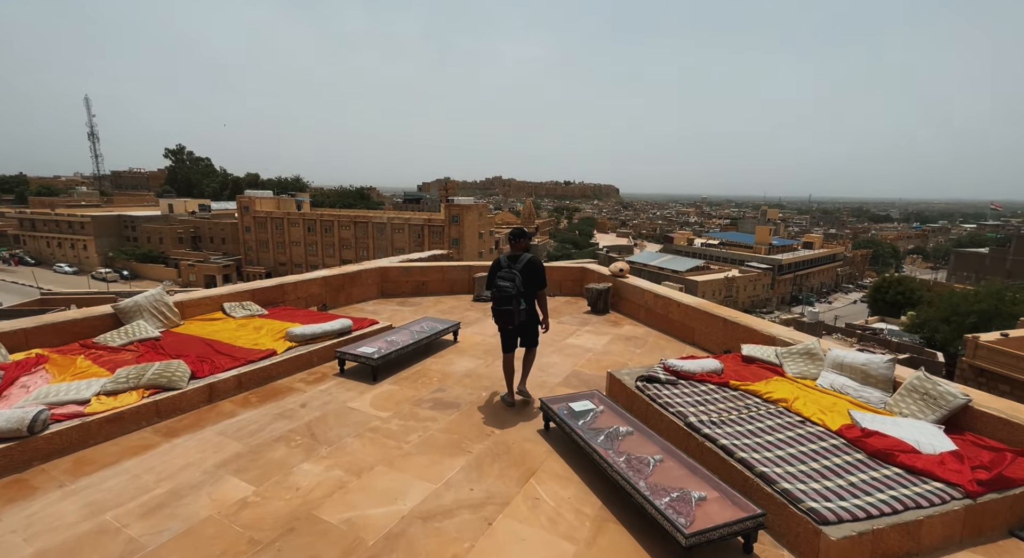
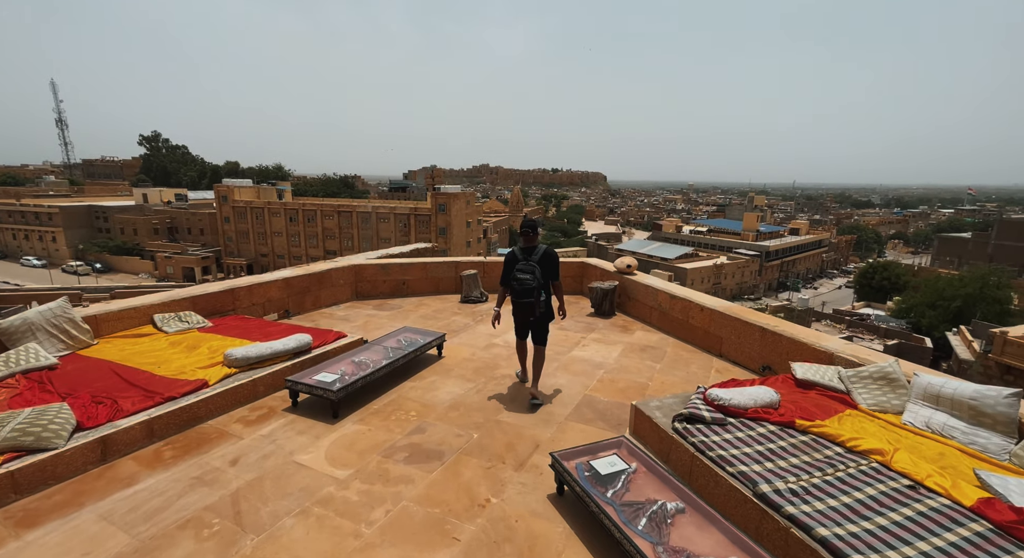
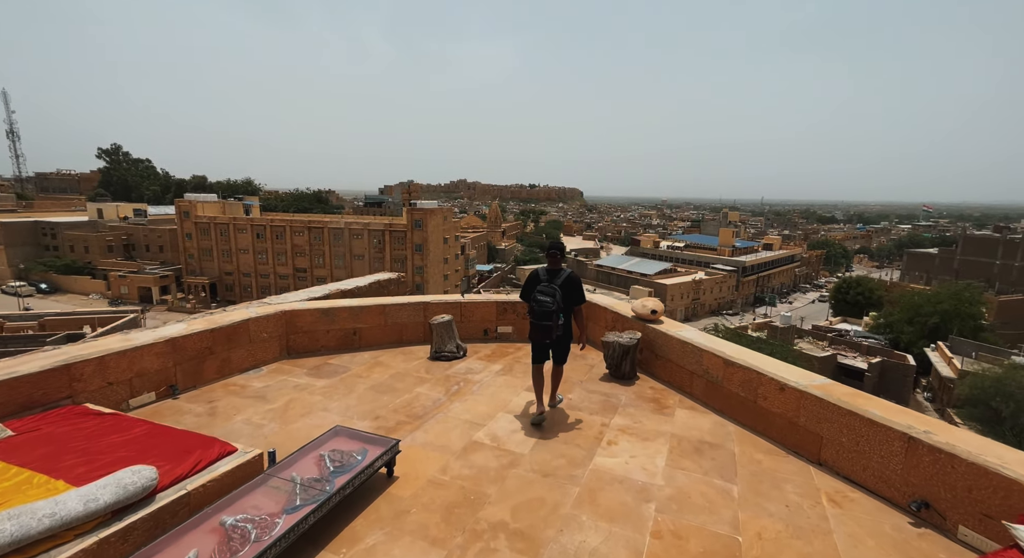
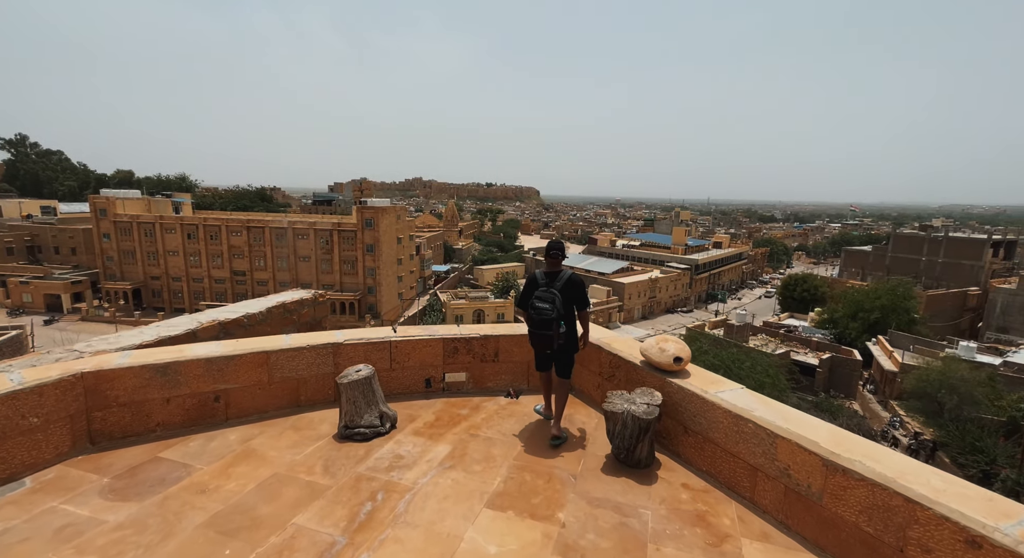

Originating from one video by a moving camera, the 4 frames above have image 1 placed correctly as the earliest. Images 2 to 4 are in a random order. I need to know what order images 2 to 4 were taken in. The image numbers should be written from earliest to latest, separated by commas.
2, 3, 4
